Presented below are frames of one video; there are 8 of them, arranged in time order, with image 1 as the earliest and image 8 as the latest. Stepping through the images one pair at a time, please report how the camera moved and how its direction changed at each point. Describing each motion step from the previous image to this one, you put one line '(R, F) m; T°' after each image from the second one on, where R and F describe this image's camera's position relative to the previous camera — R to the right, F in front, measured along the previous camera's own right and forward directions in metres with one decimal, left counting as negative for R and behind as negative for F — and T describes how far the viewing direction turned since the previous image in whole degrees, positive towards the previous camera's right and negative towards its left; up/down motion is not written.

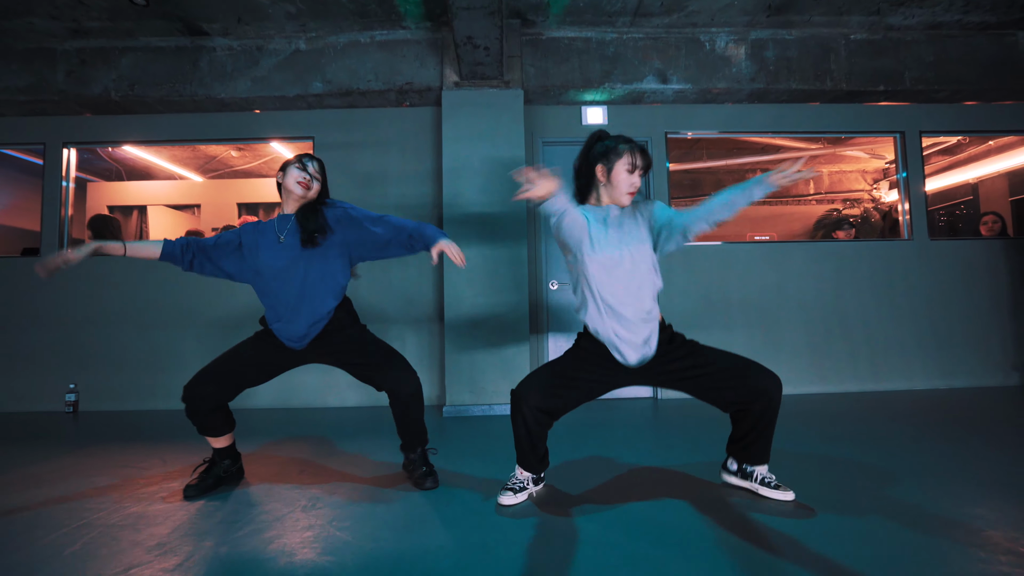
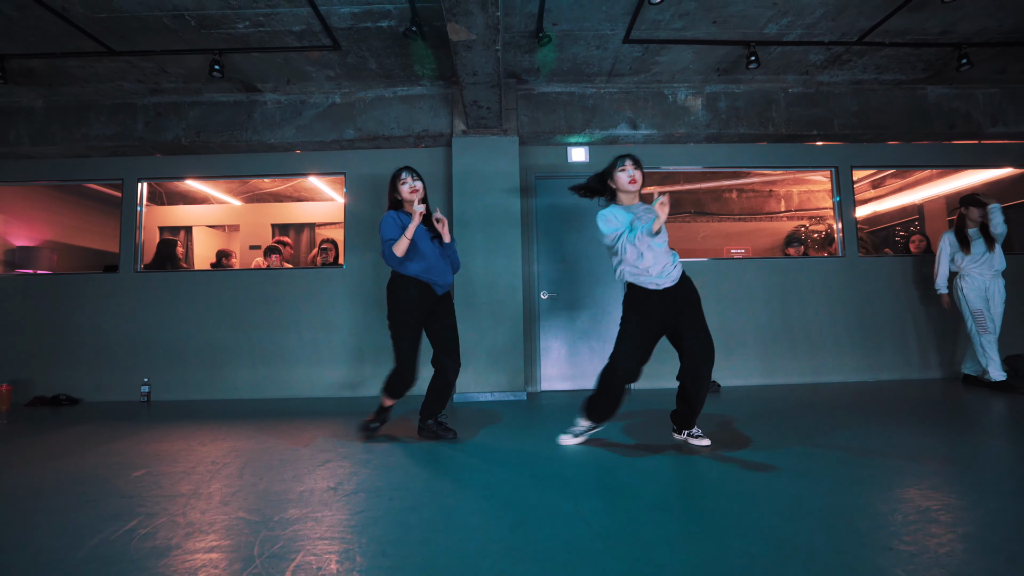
(0.0, -0.8) m; 0°
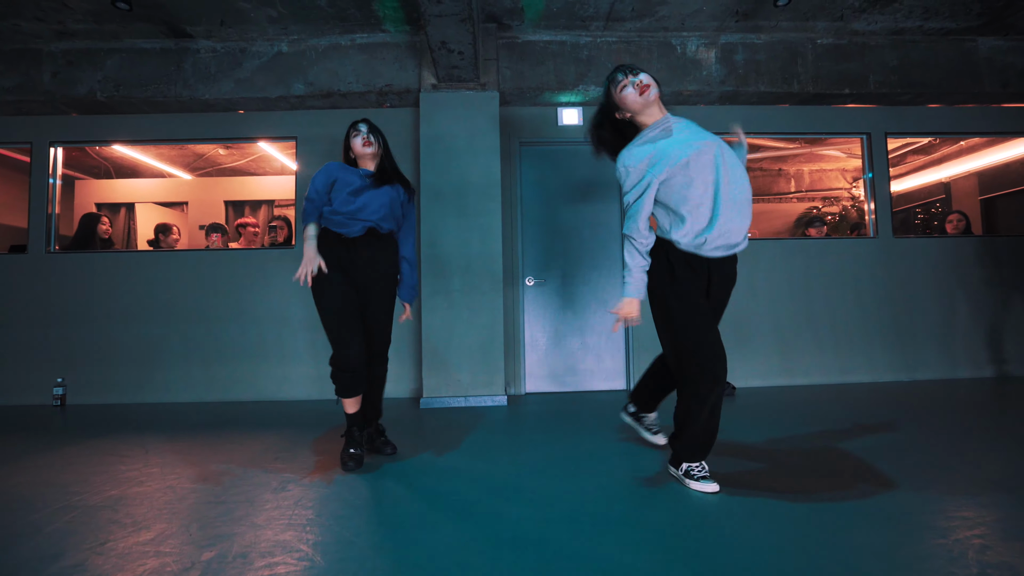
(+0.1, +0.7) m; +1°
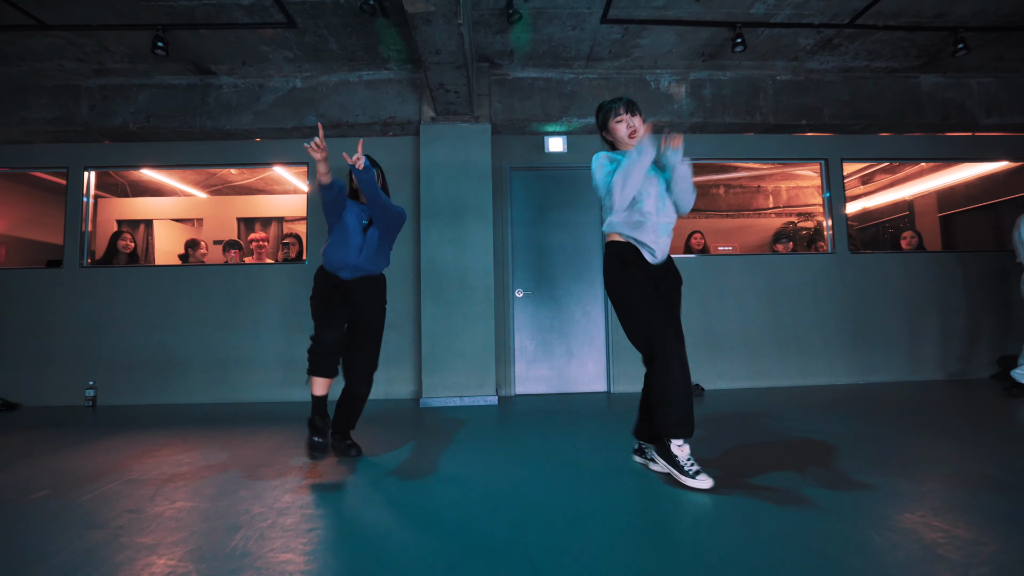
(+0.1, -0.4) m; 0°
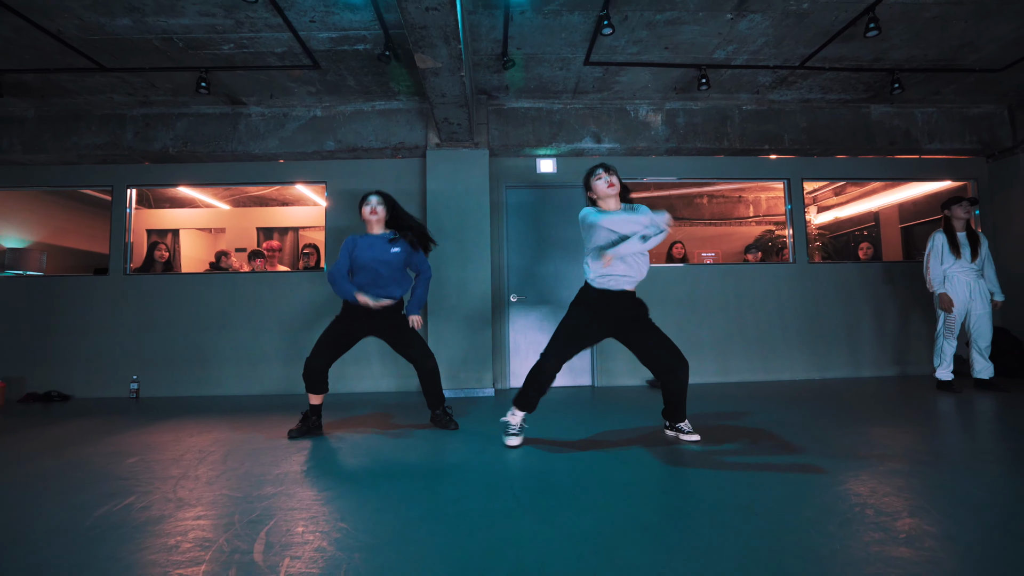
(0.0, -0.6) m; 0°
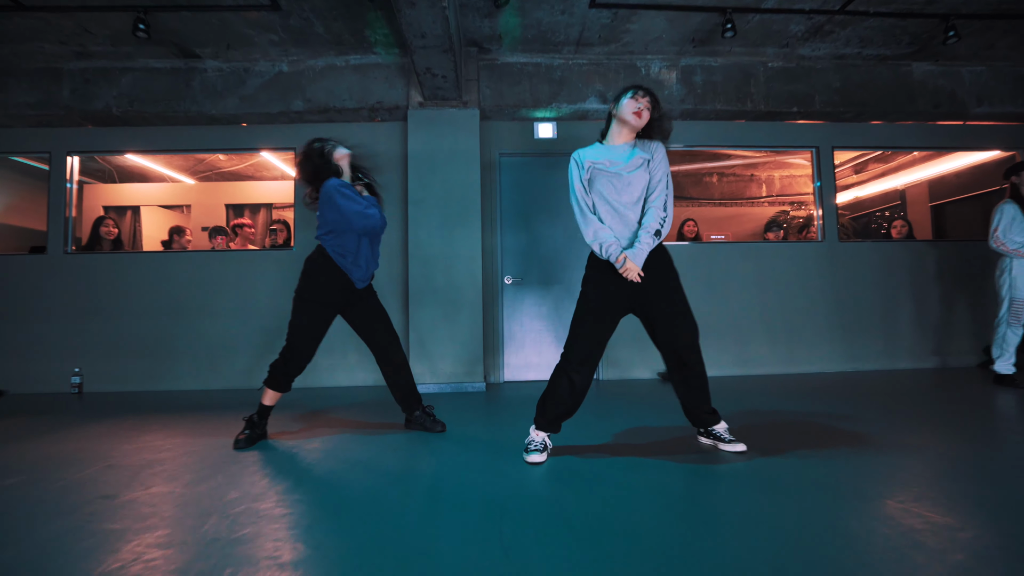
(0.0, +0.6) m; 0°
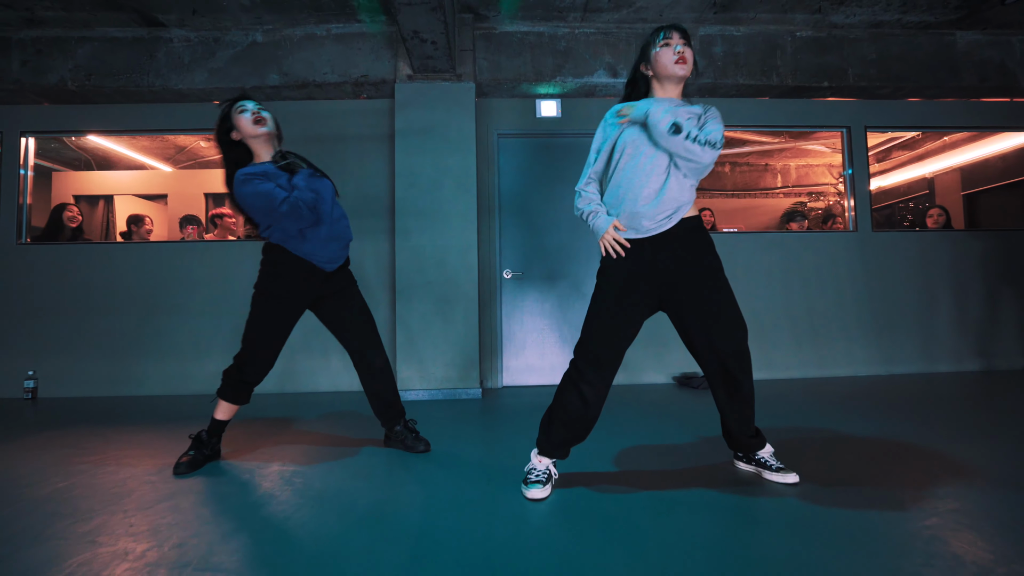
(0.0, +0.4) m; 0°
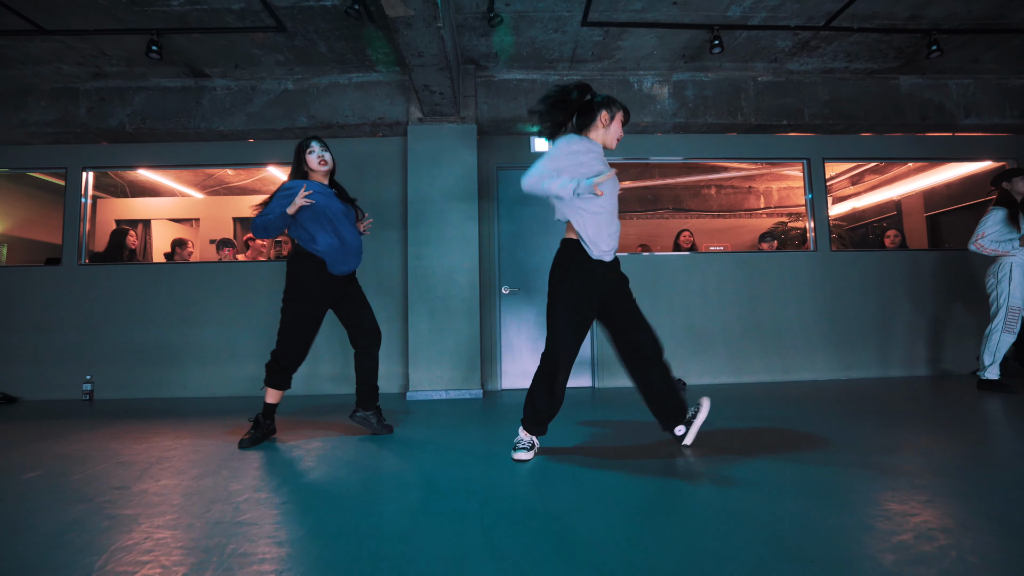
(+0.1, -0.5) m; 0°
